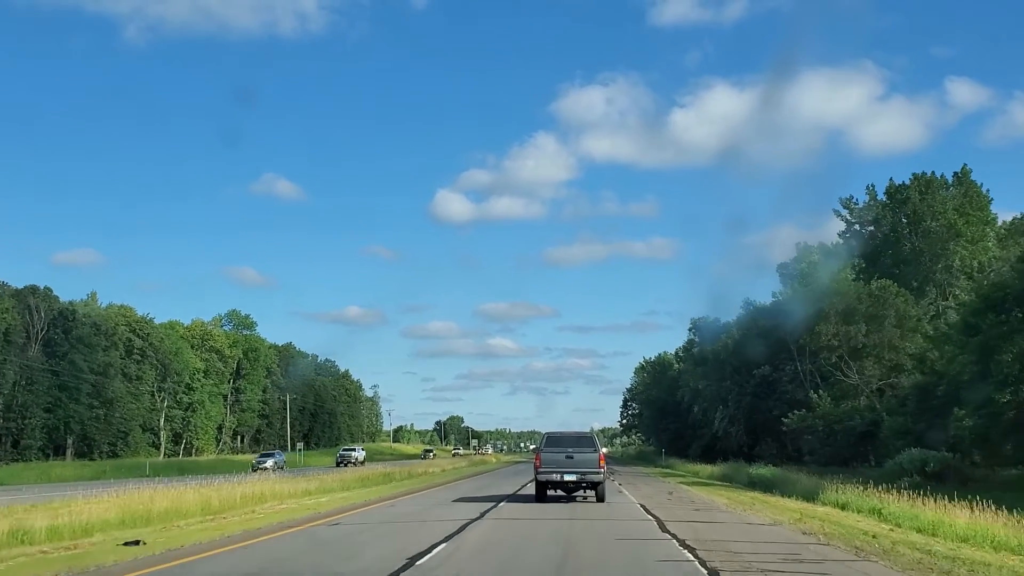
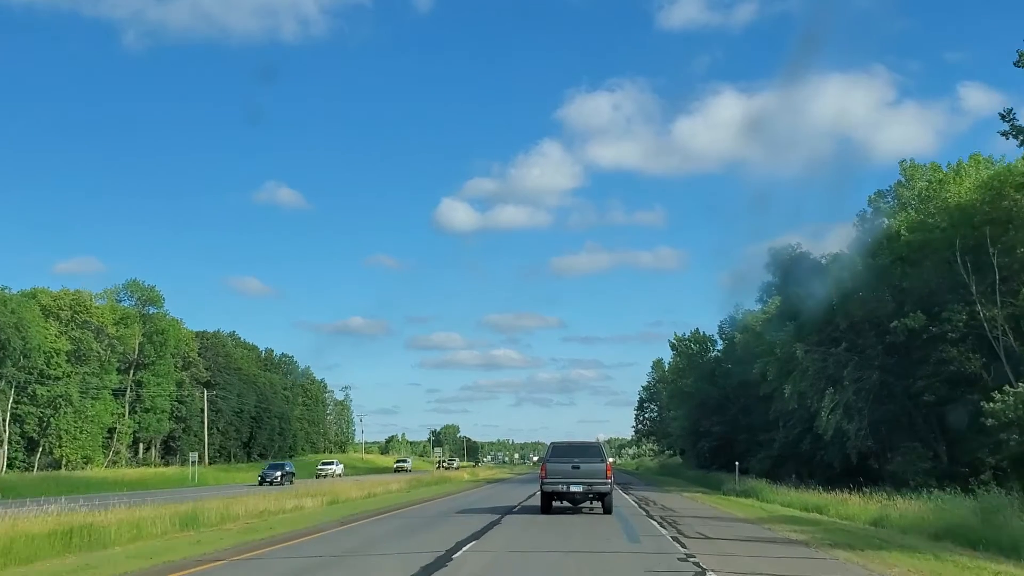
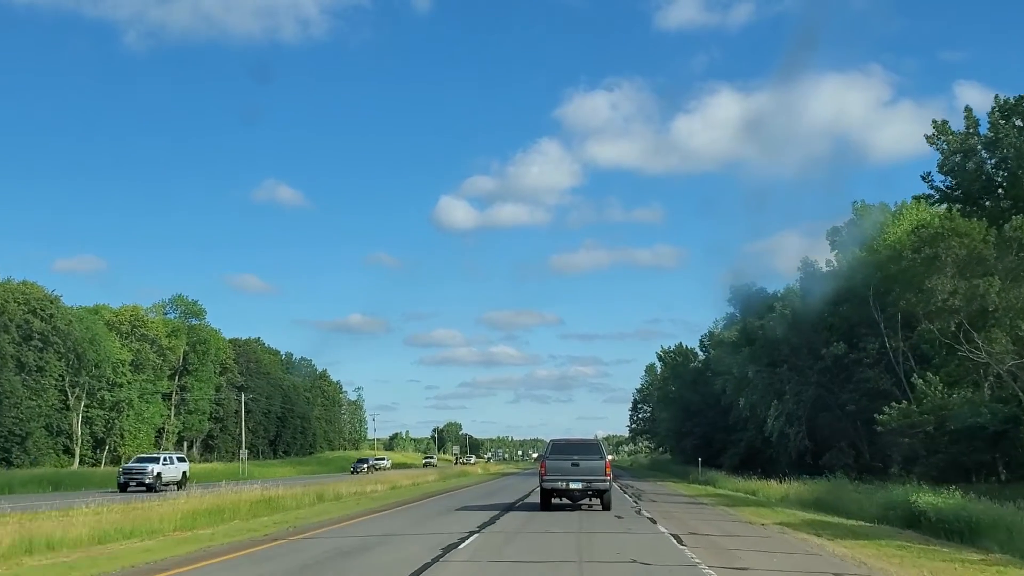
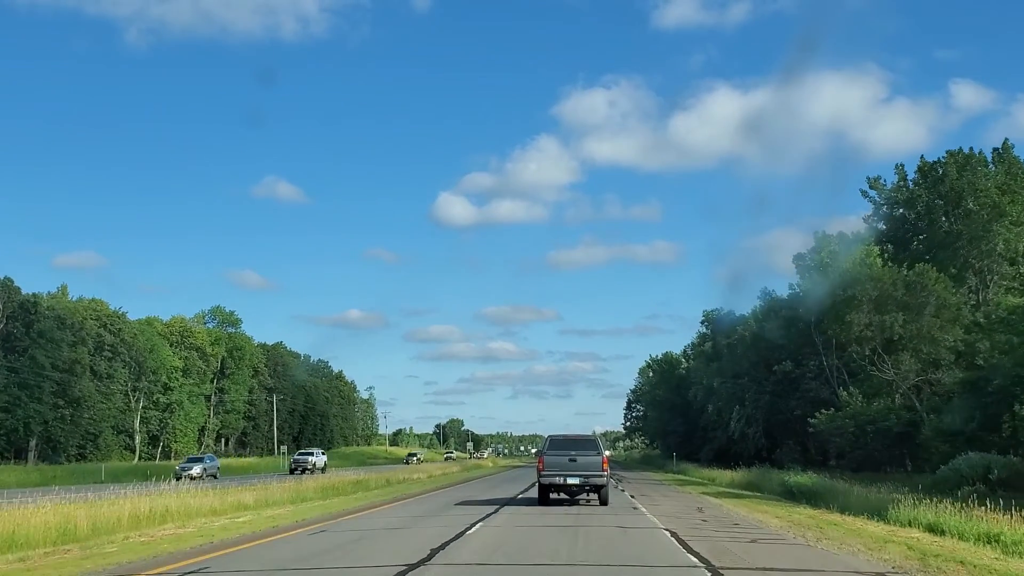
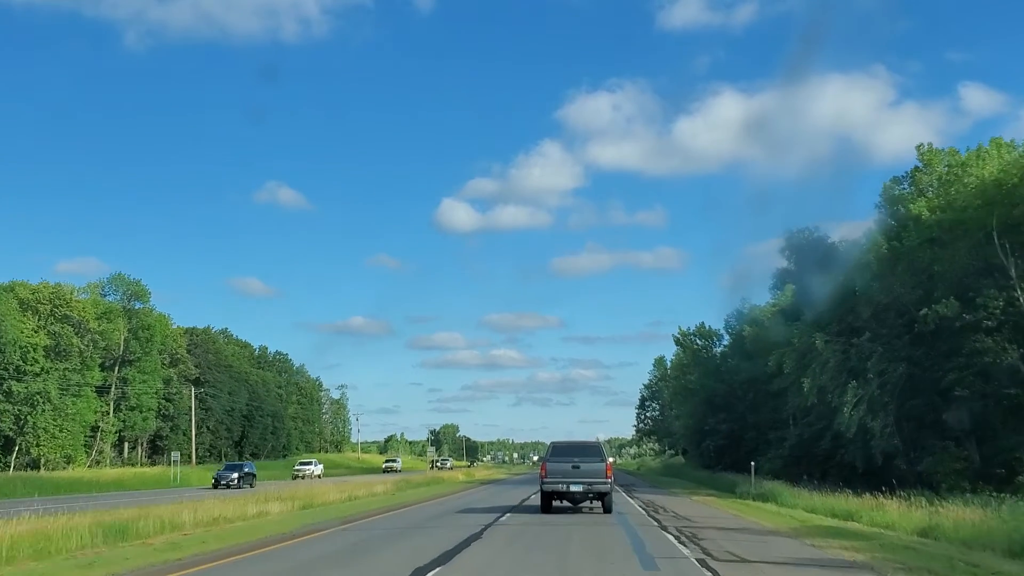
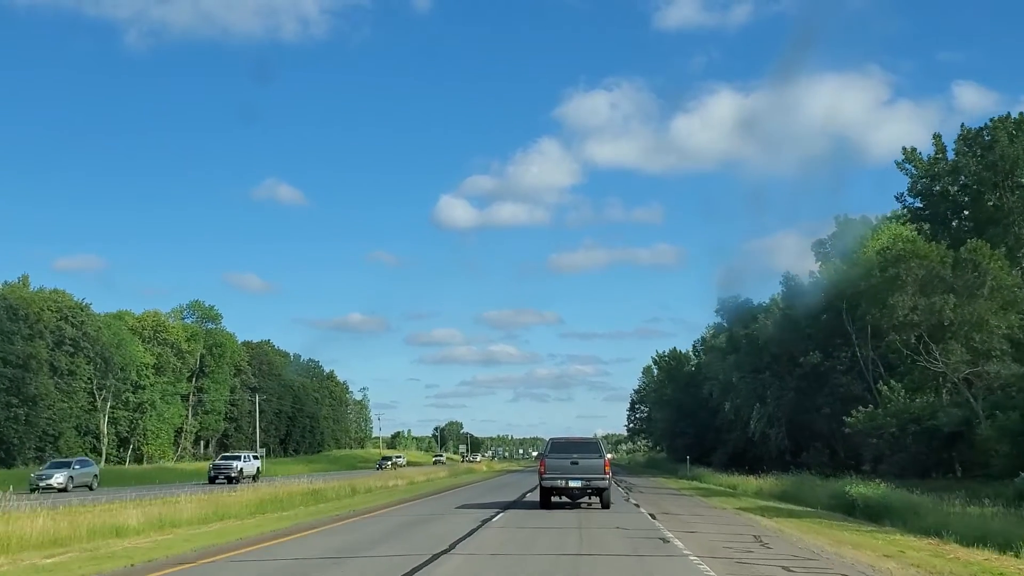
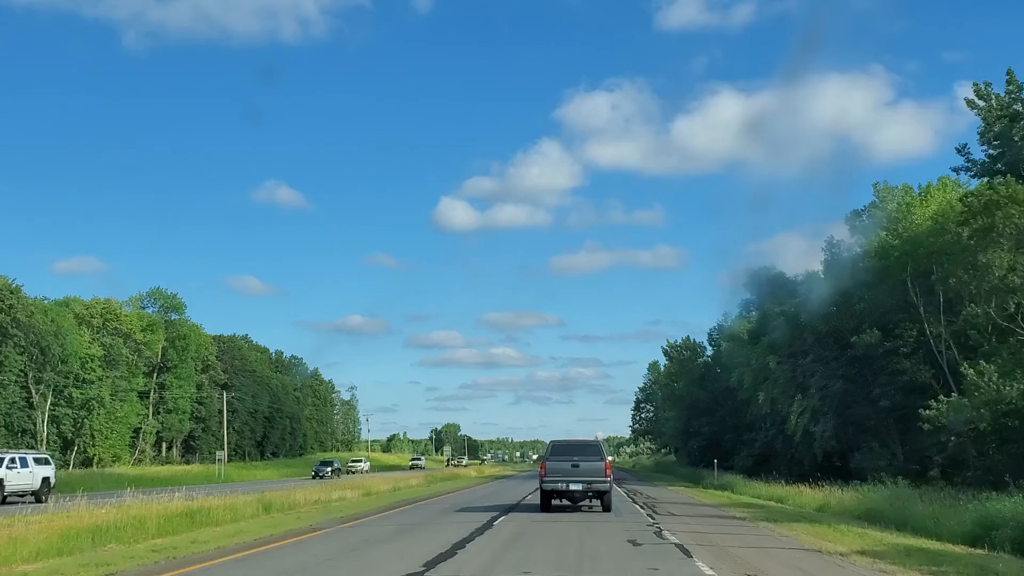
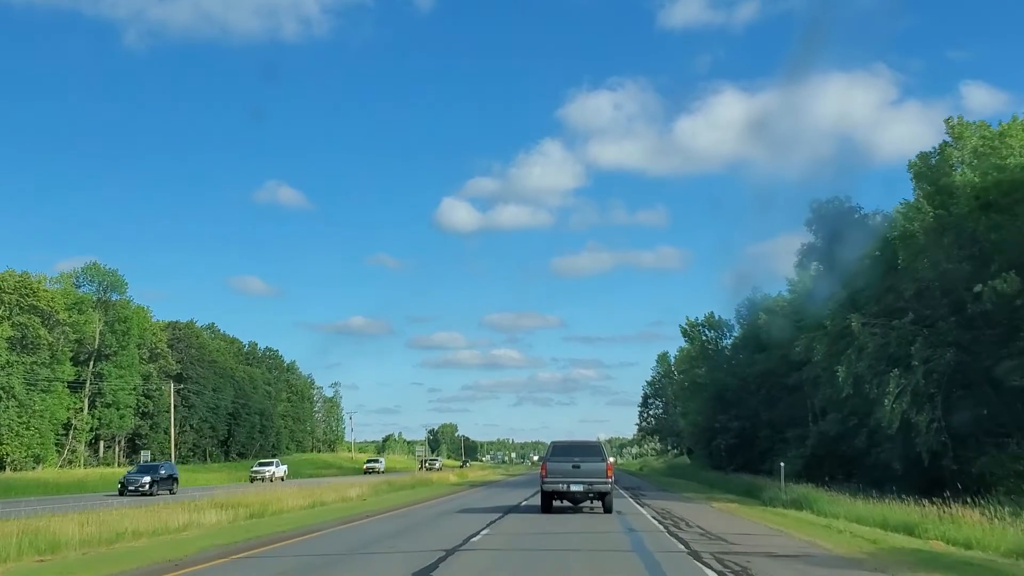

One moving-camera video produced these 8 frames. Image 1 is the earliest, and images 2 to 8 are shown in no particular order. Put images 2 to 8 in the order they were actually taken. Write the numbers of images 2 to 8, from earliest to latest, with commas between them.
4, 6, 3, 7, 2, 5, 8
